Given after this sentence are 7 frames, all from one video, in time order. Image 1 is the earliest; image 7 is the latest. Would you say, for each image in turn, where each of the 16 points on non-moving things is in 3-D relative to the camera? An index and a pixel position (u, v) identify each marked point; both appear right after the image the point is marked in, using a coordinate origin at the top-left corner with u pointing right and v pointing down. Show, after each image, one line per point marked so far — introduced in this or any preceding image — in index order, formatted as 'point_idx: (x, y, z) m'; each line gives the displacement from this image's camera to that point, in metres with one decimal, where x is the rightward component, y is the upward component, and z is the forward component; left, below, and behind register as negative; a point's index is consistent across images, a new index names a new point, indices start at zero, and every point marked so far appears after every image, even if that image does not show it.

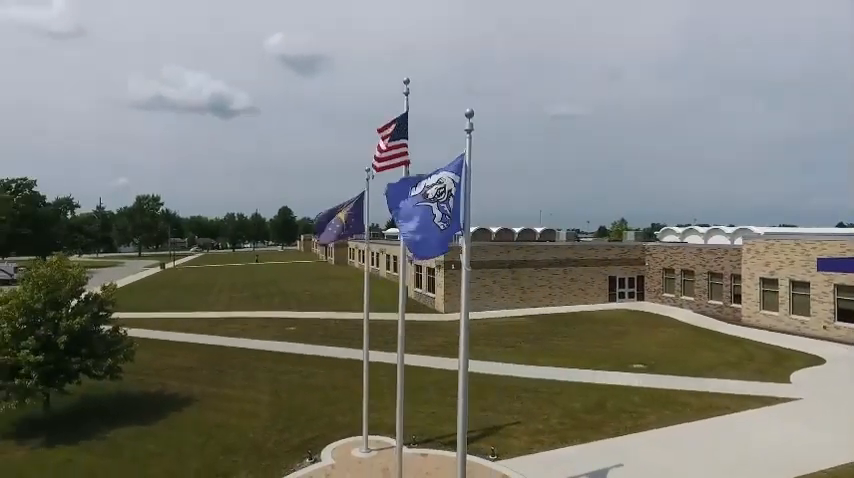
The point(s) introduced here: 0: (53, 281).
0: (-10.4, -1.2, +14.6) m
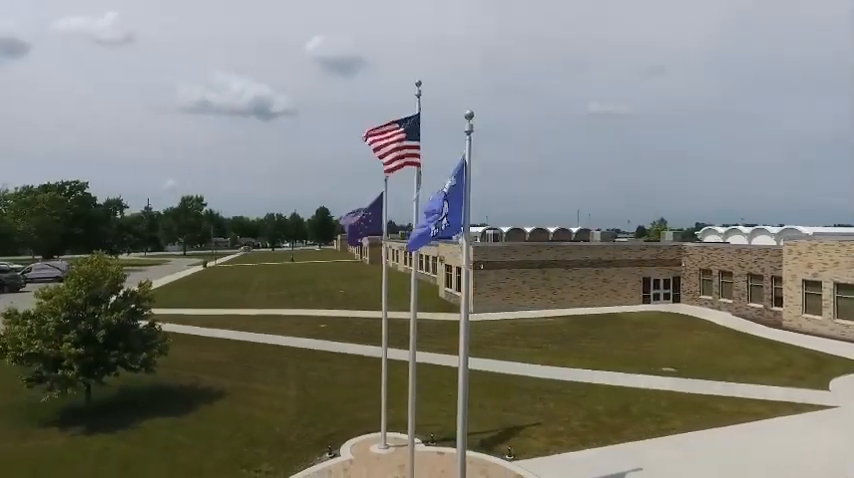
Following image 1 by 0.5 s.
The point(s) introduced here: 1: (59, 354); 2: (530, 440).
0: (-9.8, -1.2, +15.4) m
1: (-10.1, -3.2, +14.5) m
2: (+2.5, -5.0, +13.1) m
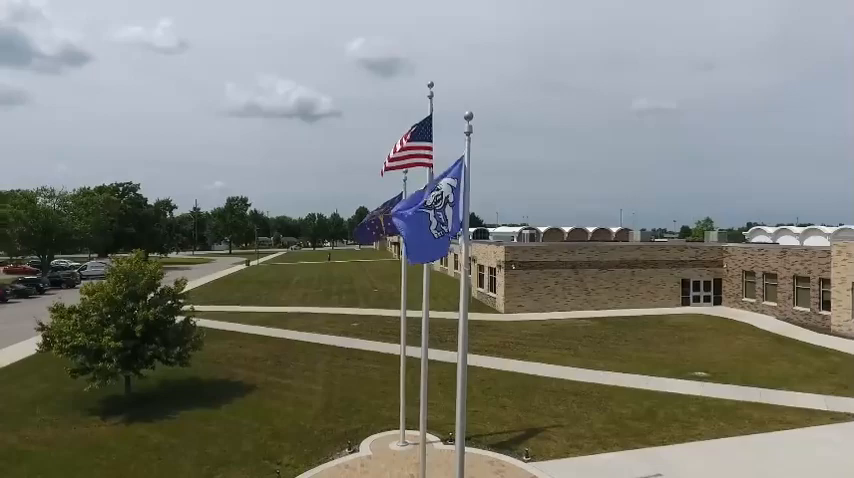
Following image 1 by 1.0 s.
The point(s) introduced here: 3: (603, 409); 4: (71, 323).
0: (-9.1, -1.1, +16.3) m
1: (-9.5, -3.1, +15.4) m
2: (+3.0, -5.0, +13.0) m
3: (+5.0, -4.8, +15.0) m
4: (-10.5, -2.5, +15.6) m
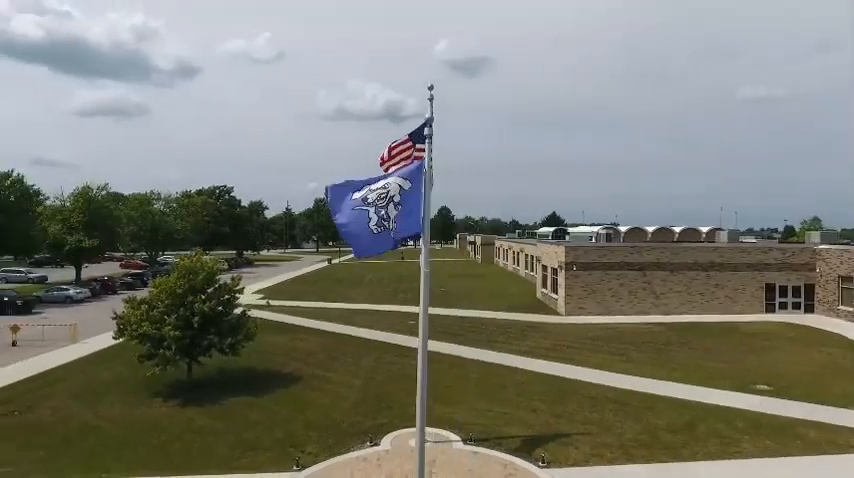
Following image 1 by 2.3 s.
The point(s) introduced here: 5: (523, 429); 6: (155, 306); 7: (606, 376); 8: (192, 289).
0: (-7.9, -1.1, +17.8) m
1: (-8.5, -3.1, +17.0) m
2: (+3.4, -5.0, +12.6) m
3: (+5.7, -4.9, +14.2) m
4: (-9.5, -2.4, +17.4) m
5: (+2.5, -5.0, +14.0) m
6: (-8.9, -2.2, +17.4) m
7: (+6.2, -4.7, +18.3) m
8: (-7.9, -1.7, +17.7) m
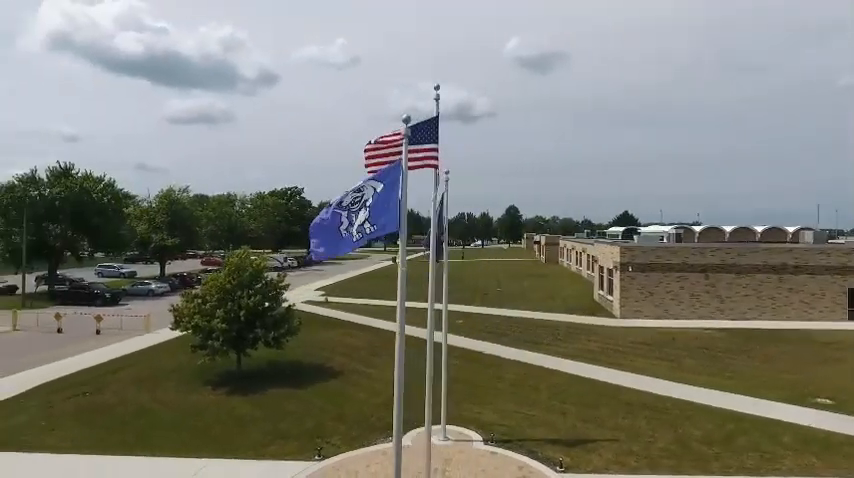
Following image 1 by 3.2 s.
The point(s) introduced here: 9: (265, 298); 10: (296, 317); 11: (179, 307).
0: (-6.7, -1.0, +18.9) m
1: (-7.4, -3.0, +18.2) m
2: (+3.8, -5.0, +12.3) m
3: (+6.3, -4.9, +13.5) m
4: (-8.3, -2.4, +18.7) m
5: (+3.1, -5.0, +13.7) m
6: (-7.8, -2.1, +18.6) m
7: (+7.3, -4.7, +17.5) m
8: (-6.7, -1.6, +18.8) m
9: (-5.8, -2.1, +18.9) m
10: (-5.0, -2.9, +19.8) m
11: (-8.9, -2.5, +19.0) m
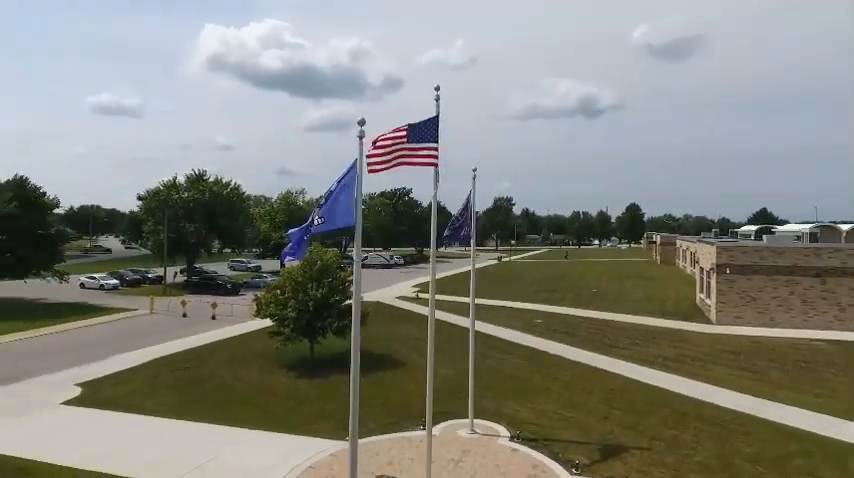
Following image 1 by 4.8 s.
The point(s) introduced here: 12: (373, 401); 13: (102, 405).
0: (-4.5, -0.9, +20.6) m
1: (-5.4, -2.9, +20.1) m
2: (+4.2, -4.9, +11.7) m
3: (+6.9, -4.8, +12.4) m
4: (-6.1, -2.2, +20.7) m
5: (+3.9, -4.9, +13.3) m
6: (-5.6, -2.0, +20.6) m
7: (+8.8, -4.7, +16.0) m
8: (-4.5, -1.5, +20.5) m
9: (-3.7, -2.0, +20.4) m
10: (-2.6, -2.8, +21.1) m
11: (-6.6, -2.3, +21.2) m
12: (-1.6, -5.0, +16.3) m
13: (-10.4, -5.3, +16.9) m
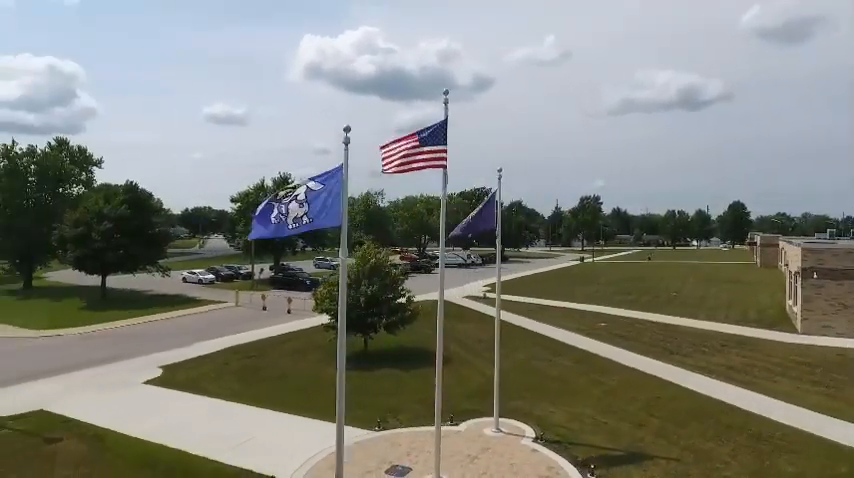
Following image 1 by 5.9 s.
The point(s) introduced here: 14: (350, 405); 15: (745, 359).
0: (-2.6, -0.9, +21.5) m
1: (-3.5, -2.9, +21.2) m
2: (+4.5, -4.9, +11.3) m
3: (+7.3, -4.8, +11.5) m
4: (-4.1, -2.2, +21.9) m
5: (+4.4, -4.9, +12.9) m
6: (-3.7, -2.0, +21.7) m
7: (+9.8, -4.7, +14.8) m
8: (-2.6, -1.5, +21.4) m
9: (-1.8, -1.9, +21.2) m
10: (-0.6, -2.8, +21.7) m
11: (-4.6, -2.3, +22.4) m
12: (-0.4, -5.0, +16.8) m
13: (-9.0, -5.2, +18.9) m
14: (-2.4, -5.1, +16.4) m
15: (+11.8, -4.5, +19.4) m
